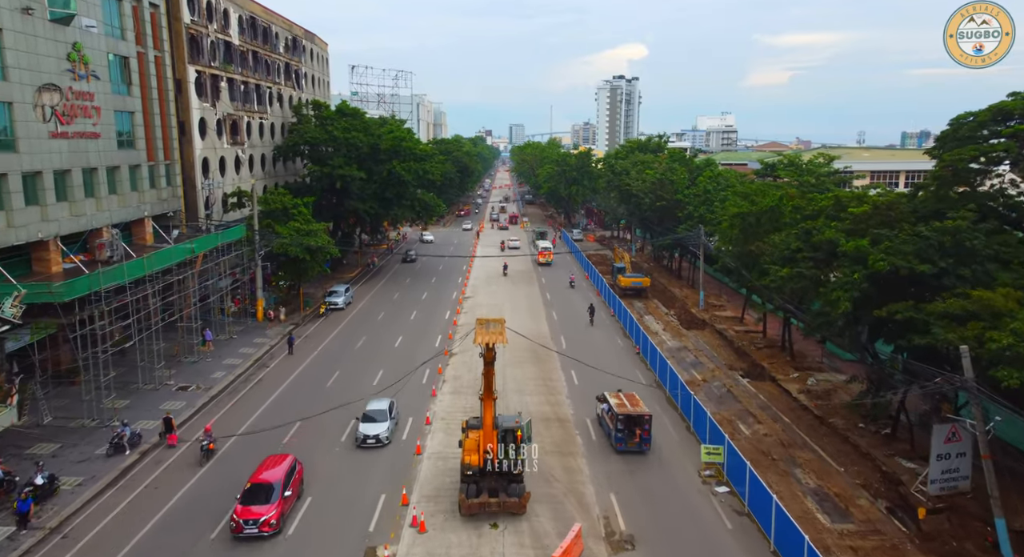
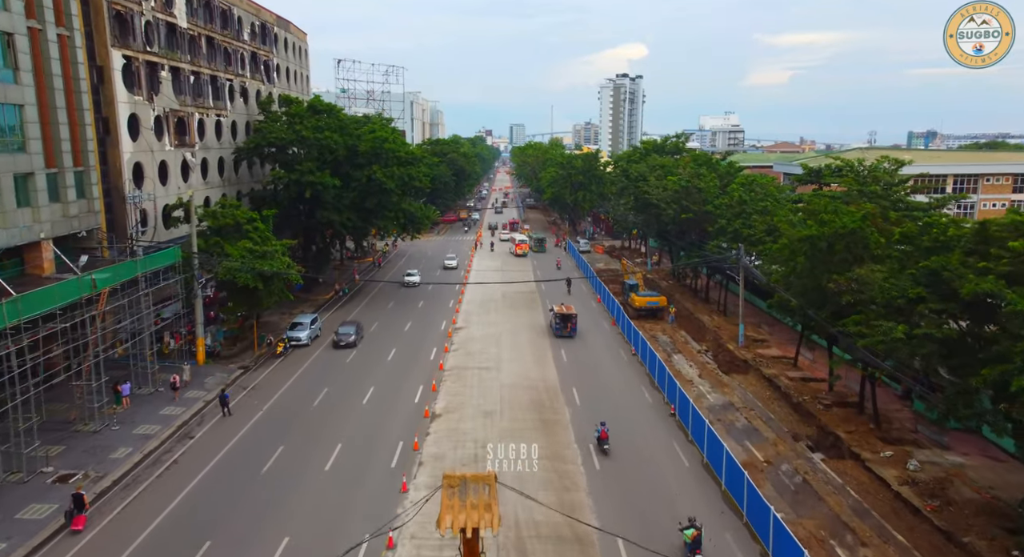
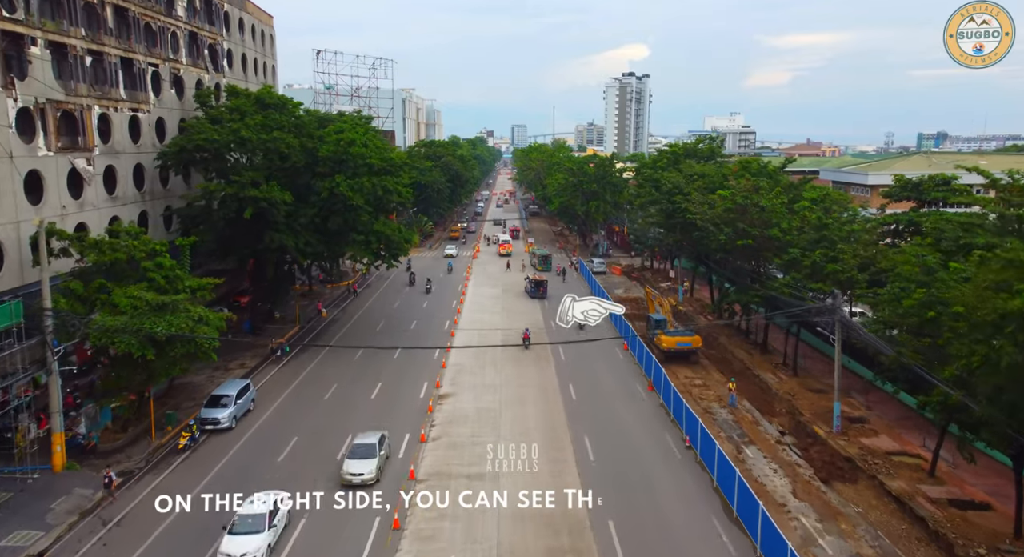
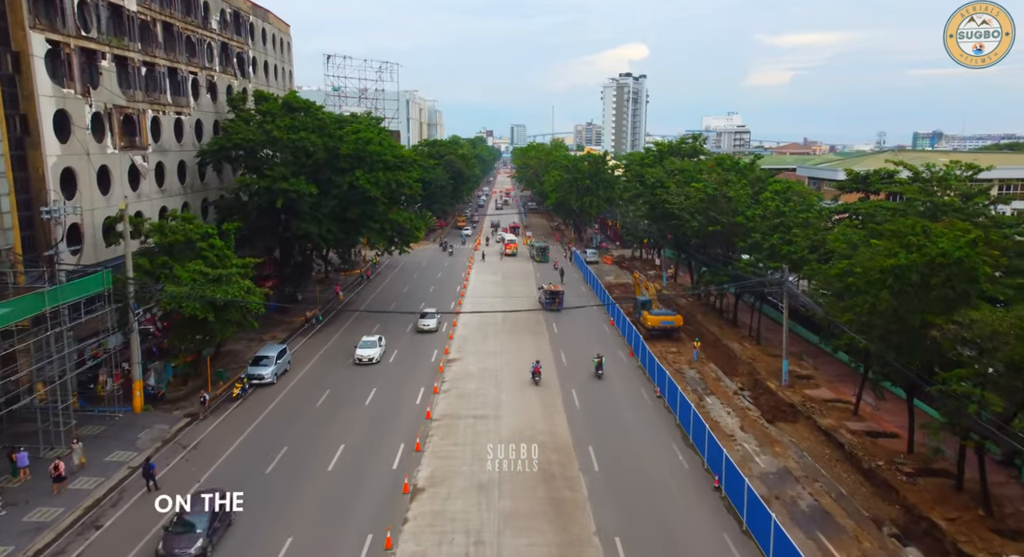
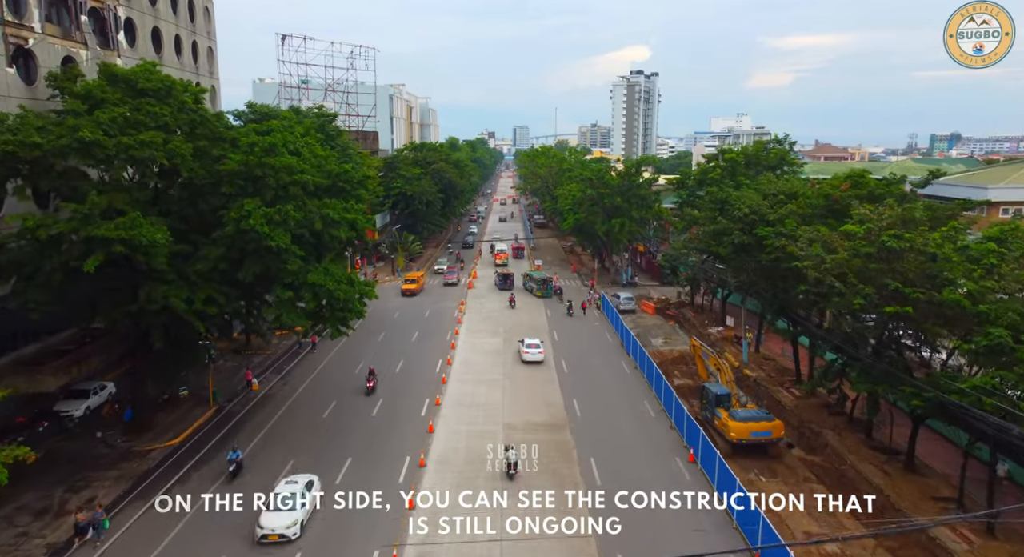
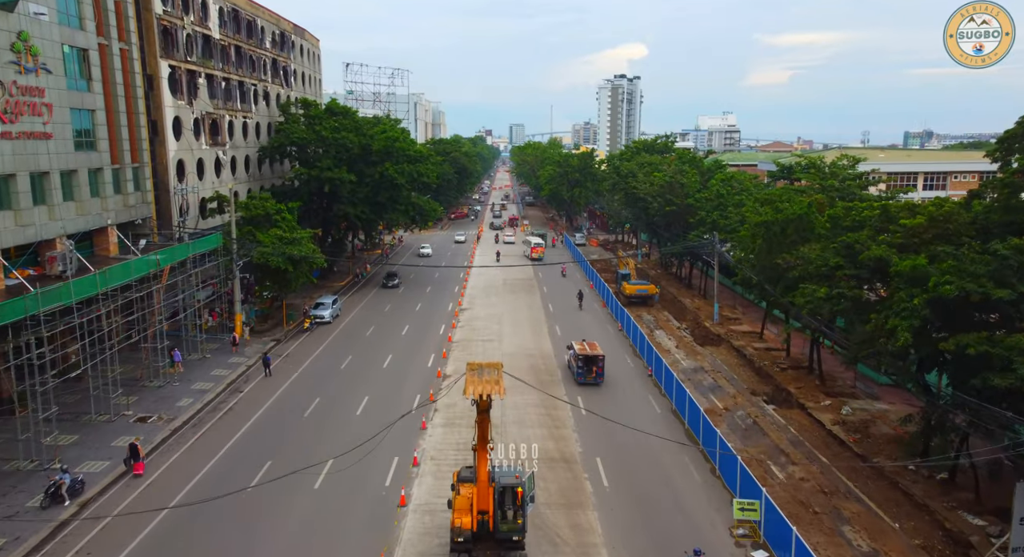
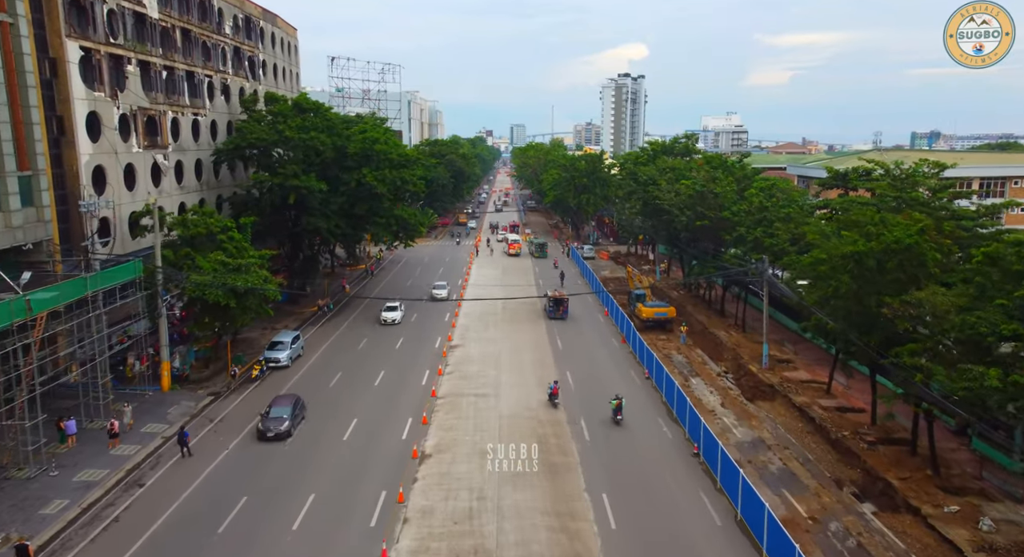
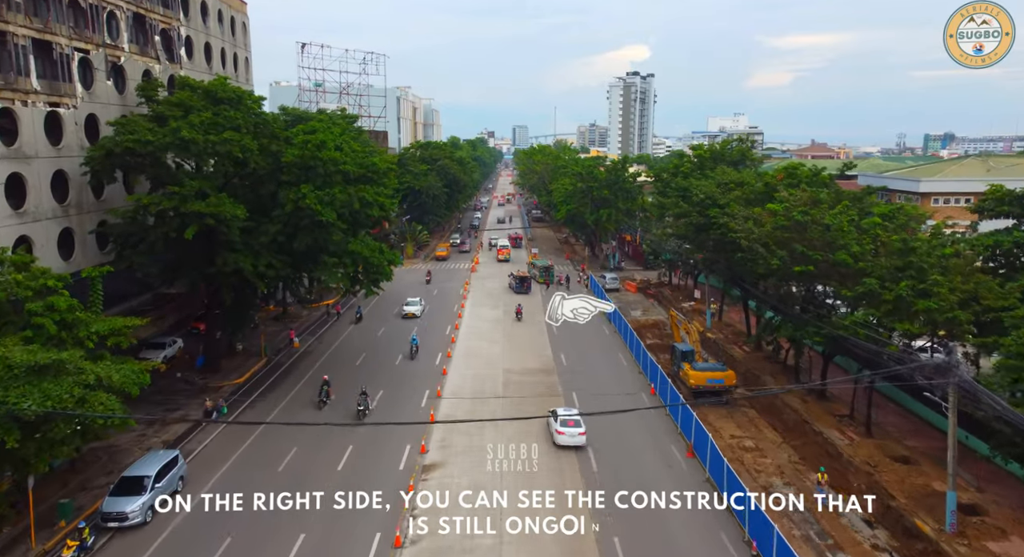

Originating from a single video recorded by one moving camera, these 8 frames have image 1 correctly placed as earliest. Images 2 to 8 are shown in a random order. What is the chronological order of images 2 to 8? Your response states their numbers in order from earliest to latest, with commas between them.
6, 2, 7, 4, 3, 8, 5
